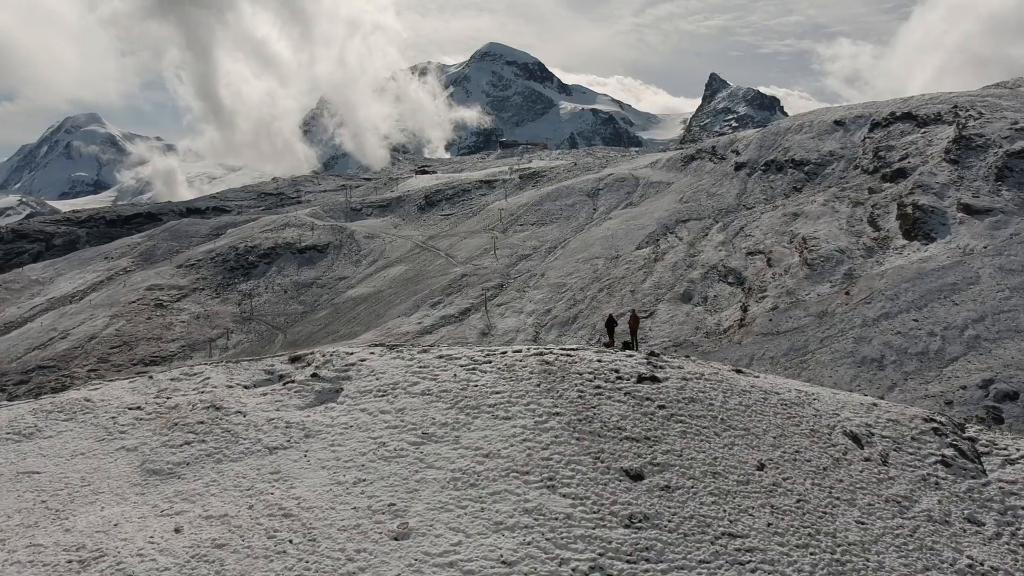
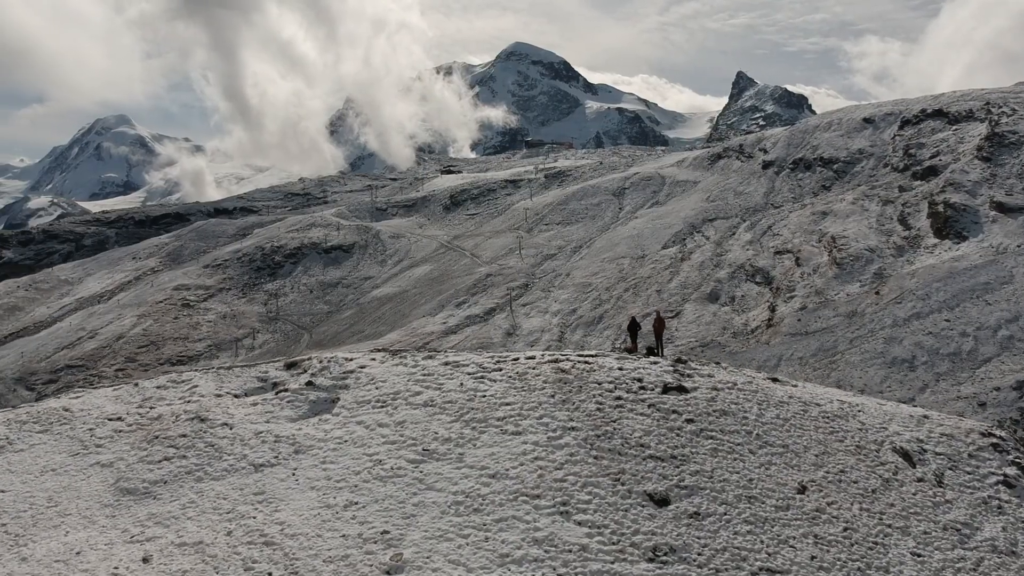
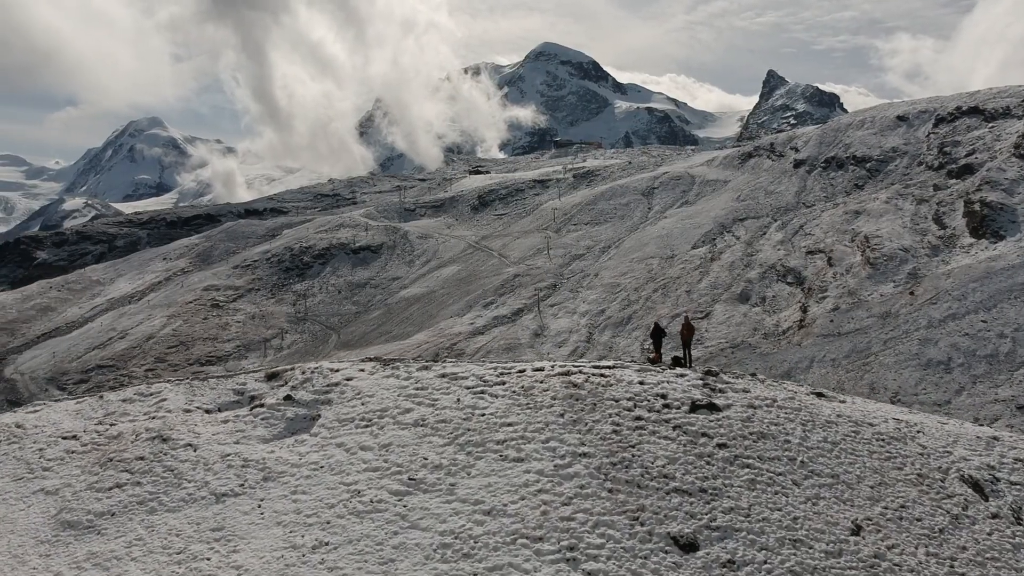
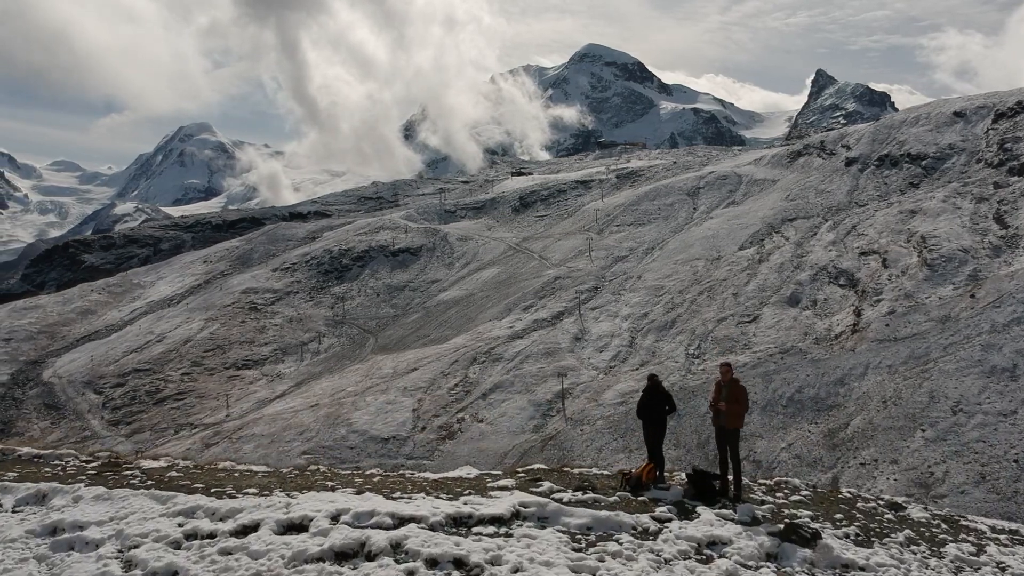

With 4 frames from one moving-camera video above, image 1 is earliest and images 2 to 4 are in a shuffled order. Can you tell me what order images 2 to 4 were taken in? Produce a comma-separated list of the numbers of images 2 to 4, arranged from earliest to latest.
2, 3, 4
